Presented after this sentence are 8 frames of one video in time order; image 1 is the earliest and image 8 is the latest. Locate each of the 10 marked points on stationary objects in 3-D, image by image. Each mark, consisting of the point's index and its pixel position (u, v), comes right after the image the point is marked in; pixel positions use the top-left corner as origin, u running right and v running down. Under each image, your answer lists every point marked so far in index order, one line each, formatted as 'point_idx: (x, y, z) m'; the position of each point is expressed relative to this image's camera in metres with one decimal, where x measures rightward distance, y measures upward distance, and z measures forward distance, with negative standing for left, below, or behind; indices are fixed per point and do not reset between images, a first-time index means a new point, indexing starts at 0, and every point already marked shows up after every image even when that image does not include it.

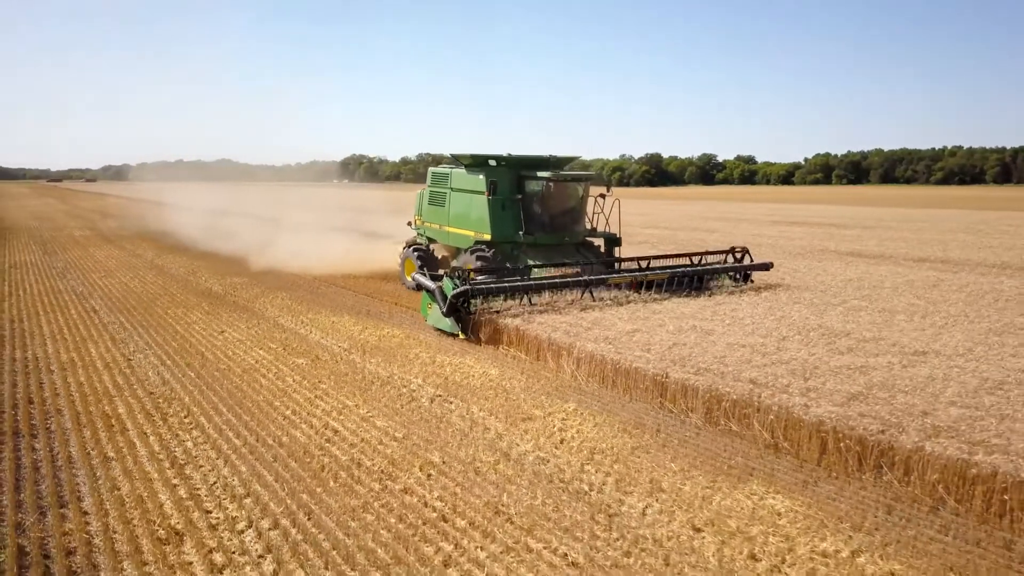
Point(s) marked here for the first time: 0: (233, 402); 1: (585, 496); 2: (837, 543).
0: (-3.0, -1.2, +8.9) m
1: (+0.5, -1.5, +6.3) m
2: (+2.1, -1.6, +5.4) m
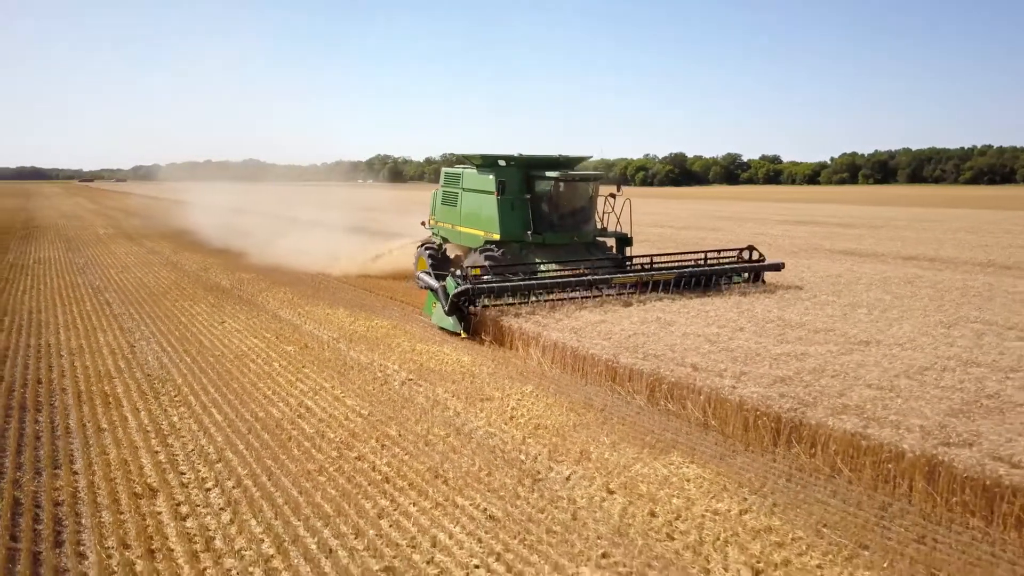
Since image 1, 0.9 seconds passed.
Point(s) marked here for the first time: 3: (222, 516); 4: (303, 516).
0: (-3.4, -1.1, +9.7) m
1: (0.0, -1.5, +7.0) m
2: (+1.6, -1.6, +6.1) m
3: (-2.0, -1.6, +5.9) m
4: (-1.5, -1.6, +5.9) m
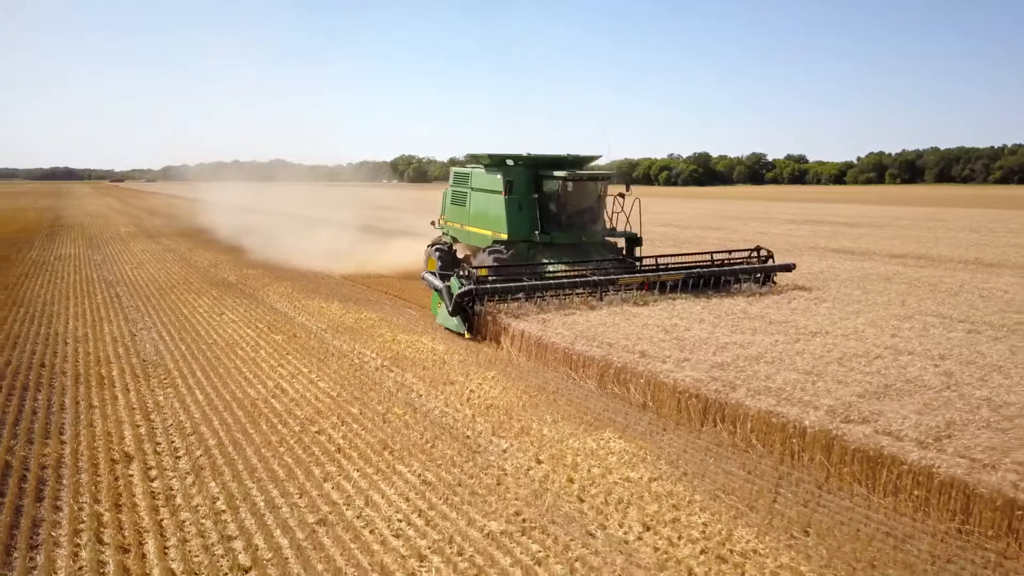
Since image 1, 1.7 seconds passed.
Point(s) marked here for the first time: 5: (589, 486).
0: (-3.8, -1.0, +10.4) m
1: (-0.5, -1.4, +7.6) m
2: (+1.0, -1.5, +6.7) m
3: (-2.6, -1.5, +6.6) m
4: (-2.0, -1.5, +6.6) m
5: (+0.6, -1.5, +6.4) m
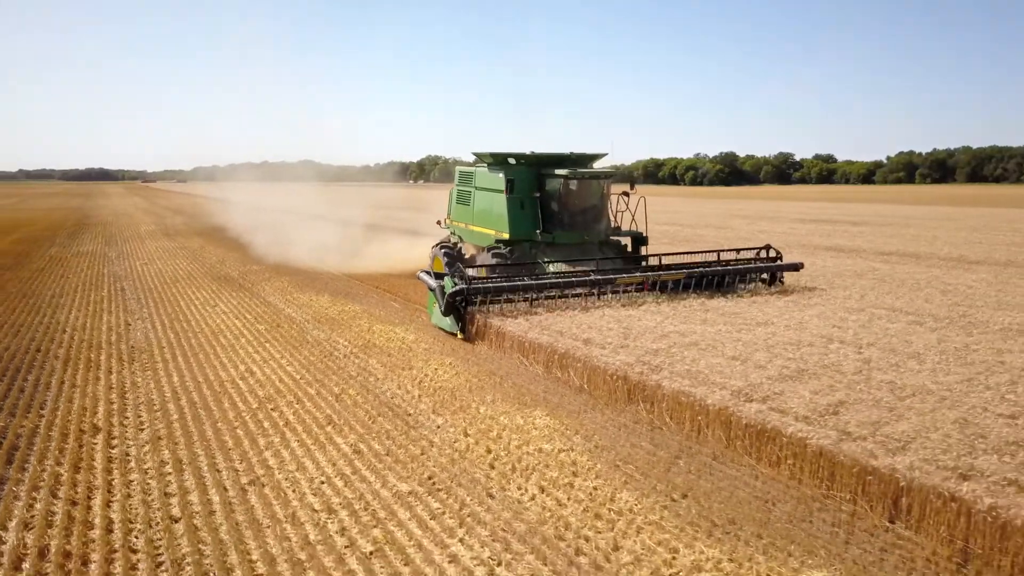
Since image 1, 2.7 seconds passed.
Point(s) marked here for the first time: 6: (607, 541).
0: (-4.3, -0.9, +11.2) m
1: (-1.1, -1.3, +8.3) m
2: (+0.4, -1.4, +7.3) m
3: (-3.2, -1.4, +7.3) m
4: (-2.7, -1.4, +7.3) m
5: (-0.1, -1.4, +7.1) m
6: (+0.6, -1.6, +5.4) m
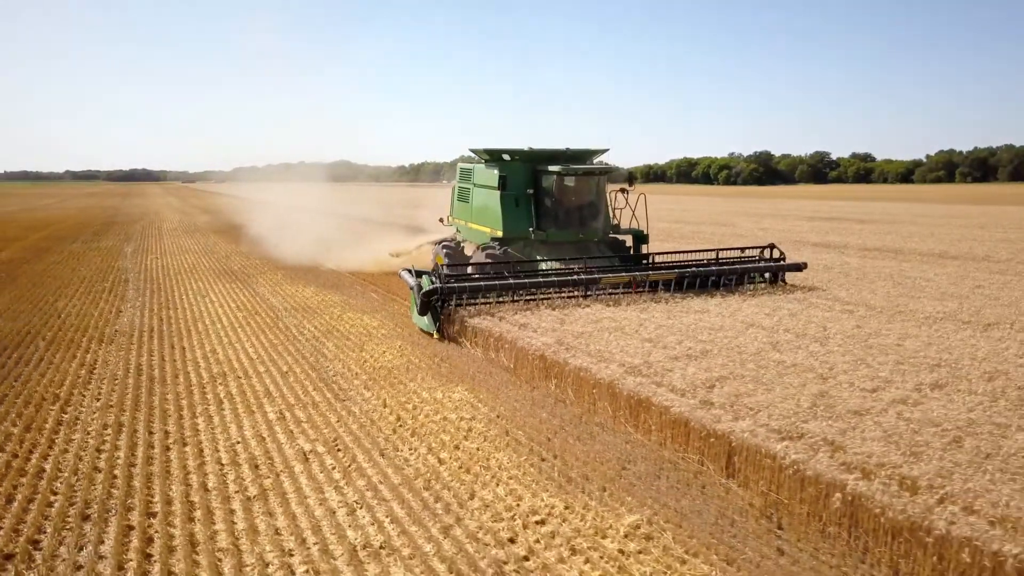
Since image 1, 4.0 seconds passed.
0: (-5.0, -0.7, +12.1) m
1: (-1.9, -1.1, +9.1) m
2: (-0.5, -1.2, +8.0) m
3: (-4.1, -1.2, +8.2) m
4: (-3.5, -1.2, +8.1) m
5: (-1.0, -1.2, +7.8) m
6: (-0.3, -1.5, +6.1) m
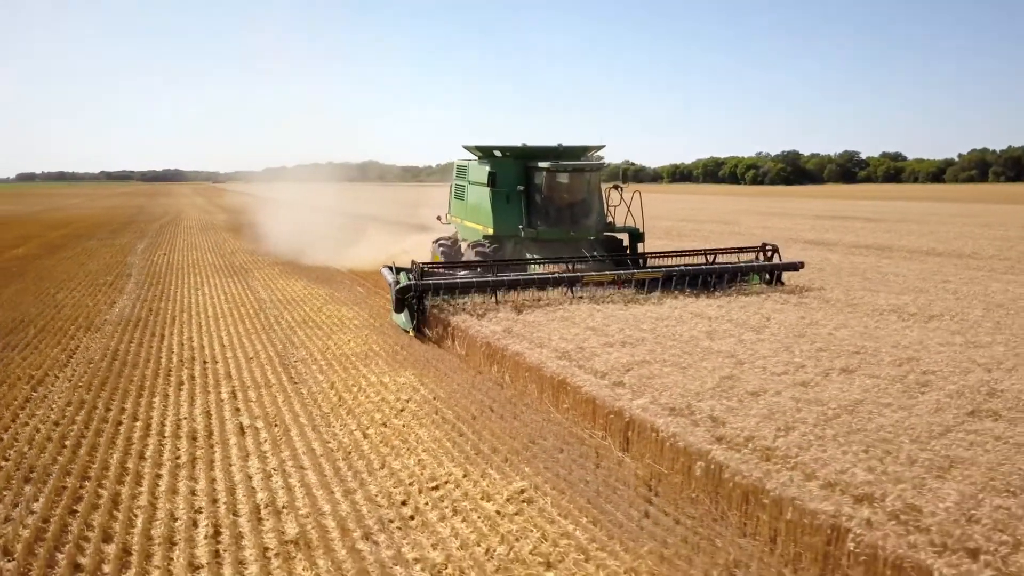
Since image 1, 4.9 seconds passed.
0: (-5.5, -0.6, +12.7) m
1: (-2.5, -1.0, +9.6) m
2: (-1.1, -1.1, +8.5) m
3: (-4.7, -1.1, +8.8) m
4: (-4.2, -1.1, +8.7) m
5: (-1.6, -1.1, +8.3) m
6: (-1.0, -1.4, +6.6) m
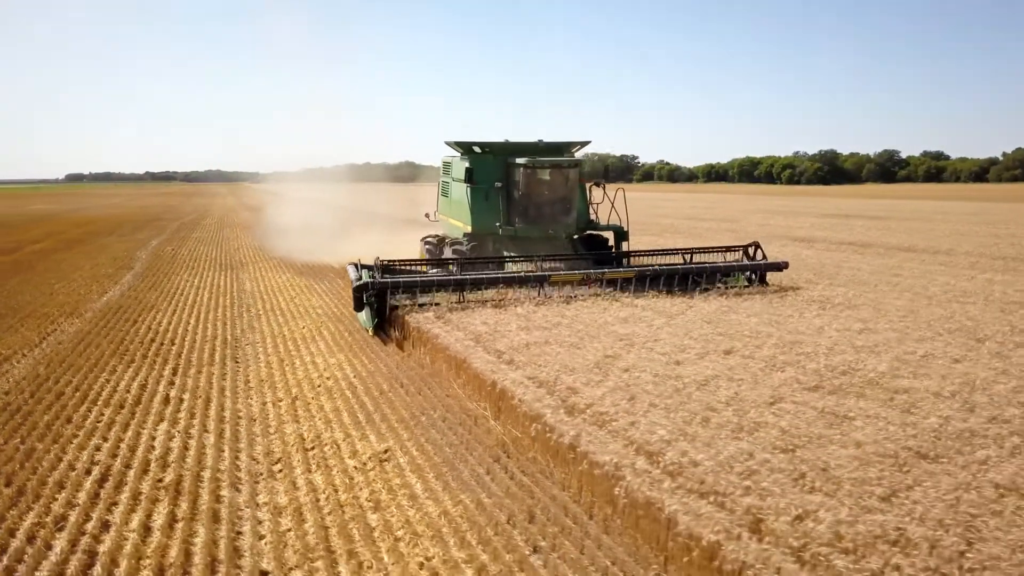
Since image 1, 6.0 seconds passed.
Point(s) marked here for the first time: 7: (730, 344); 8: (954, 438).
0: (-6.3, -0.4, +13.7) m
1: (-3.4, -0.8, +10.4) m
2: (-2.0, -0.9, +9.2) m
3: (-5.6, -0.9, +9.7) m
4: (-5.1, -0.9, +9.6) m
5: (-2.6, -1.0, +9.0) m
6: (-2.1, -1.2, +7.3) m
7: (+2.2, -0.6, +8.5) m
8: (+2.9, -1.0, +5.5) m
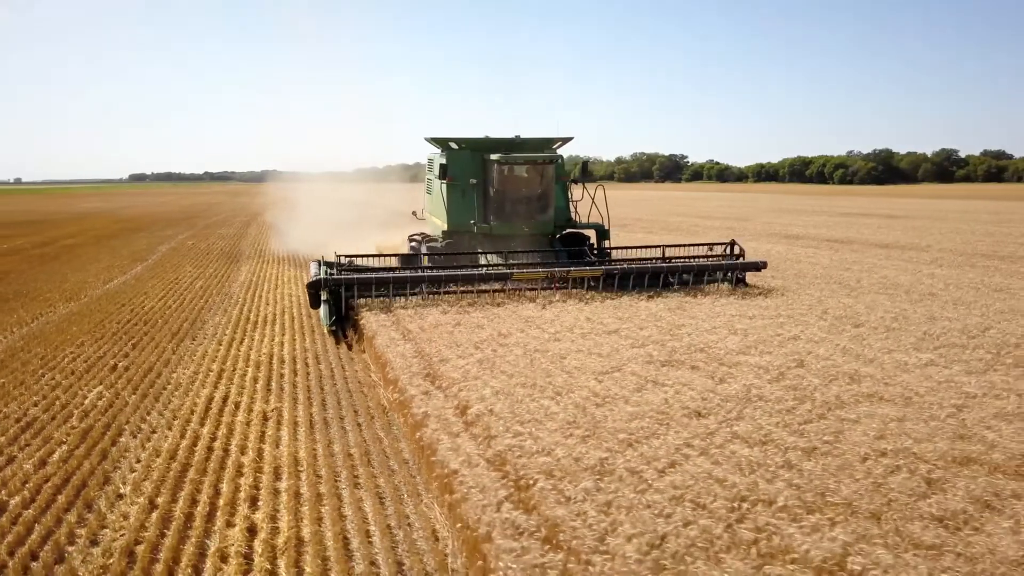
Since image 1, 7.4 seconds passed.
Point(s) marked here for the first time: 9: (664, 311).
0: (-7.0, -0.2, +15.0) m
1: (-4.3, -0.6, +11.5) m
2: (-3.0, -0.8, +10.3) m
3: (-6.6, -0.7, +11.0) m
4: (-6.0, -0.7, +10.8) m
5: (-3.6, -0.8, +10.1) m
6: (-3.2, -1.0, +8.4) m
7: (+1.2, -0.4, +9.3) m
8: (+1.7, -0.8, +6.3) m
9: (+1.9, -0.3, +10.4) m
